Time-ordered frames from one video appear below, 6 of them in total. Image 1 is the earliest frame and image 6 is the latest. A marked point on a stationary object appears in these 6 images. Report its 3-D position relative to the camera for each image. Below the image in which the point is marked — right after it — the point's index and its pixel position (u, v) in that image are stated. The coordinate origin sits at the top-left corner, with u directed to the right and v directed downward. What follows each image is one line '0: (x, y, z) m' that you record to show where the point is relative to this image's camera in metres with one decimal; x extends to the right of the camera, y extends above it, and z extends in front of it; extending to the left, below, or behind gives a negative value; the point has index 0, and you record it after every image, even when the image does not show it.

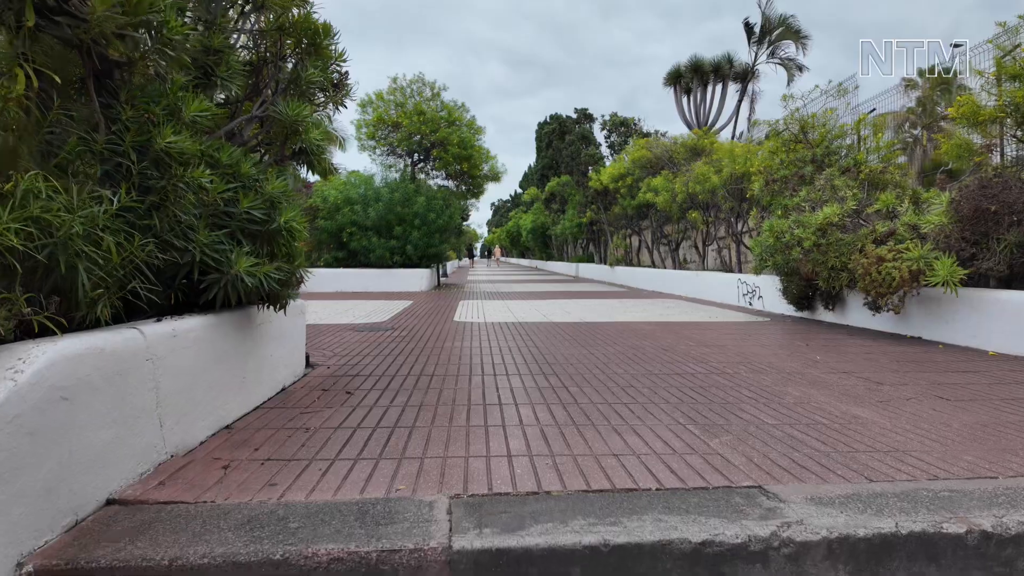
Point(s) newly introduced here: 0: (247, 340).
0: (-1.5, -0.3, +3.4) m
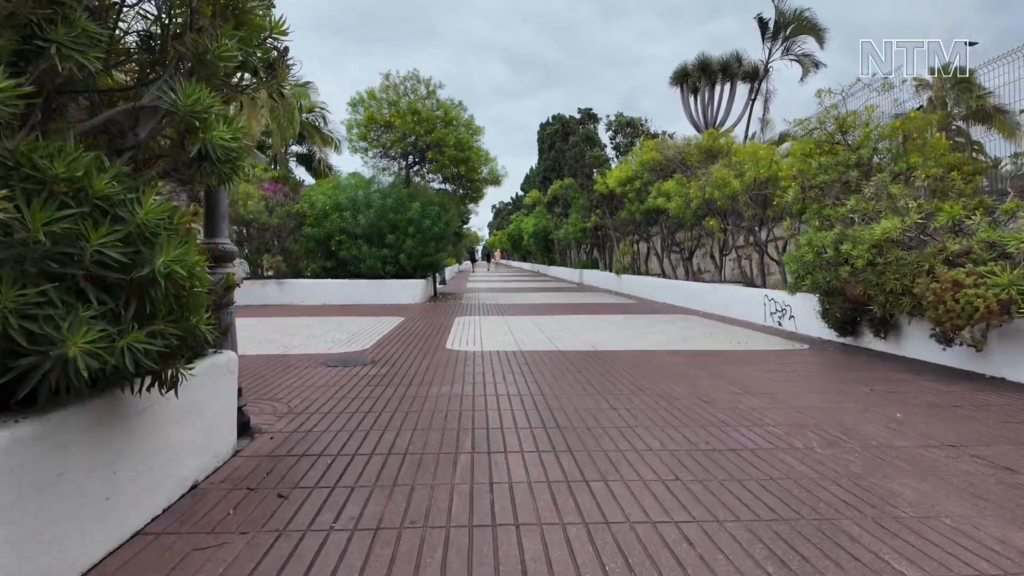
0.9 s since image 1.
0: (-1.5, -0.6, +2.2) m
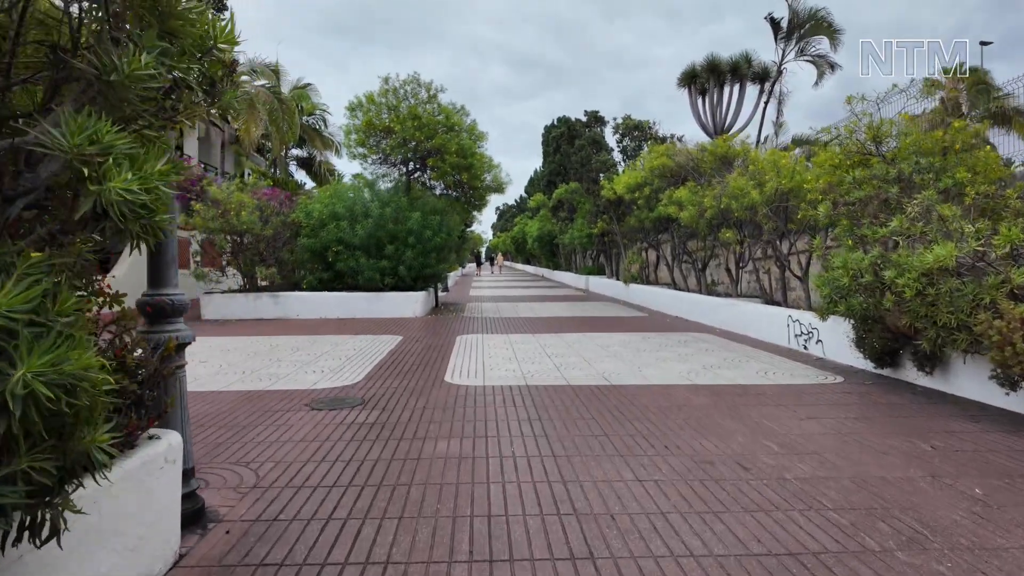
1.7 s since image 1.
0: (-1.5, -0.9, +1.6) m
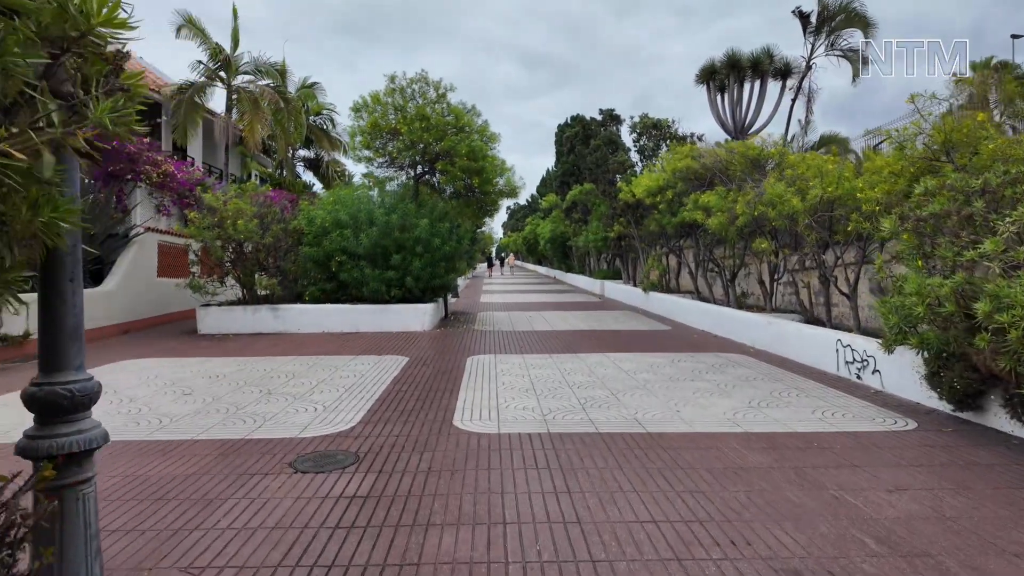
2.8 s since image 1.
0: (-1.4, -1.2, +0.7) m
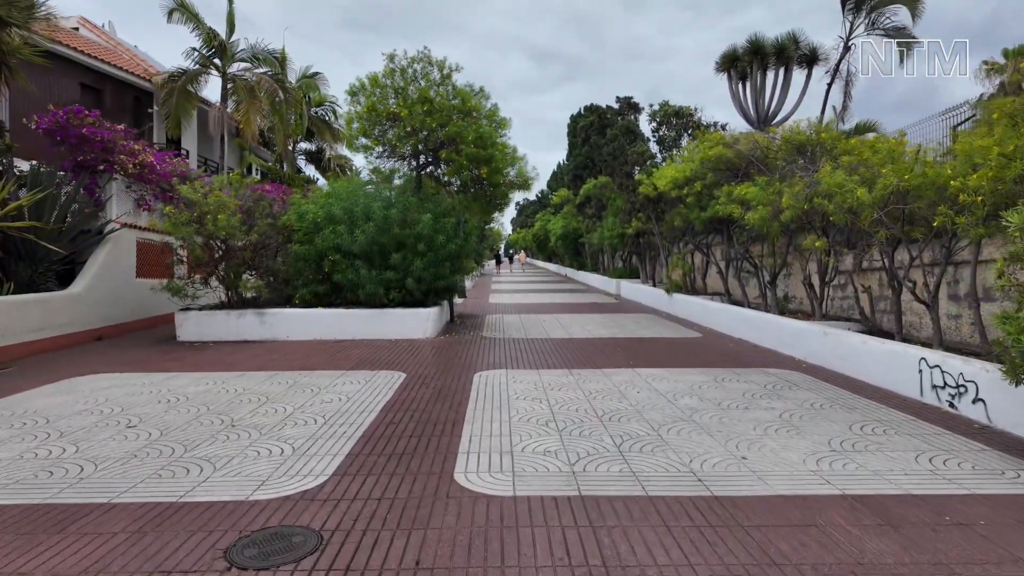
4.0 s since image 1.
0: (-1.3, -1.4, -0.7) m
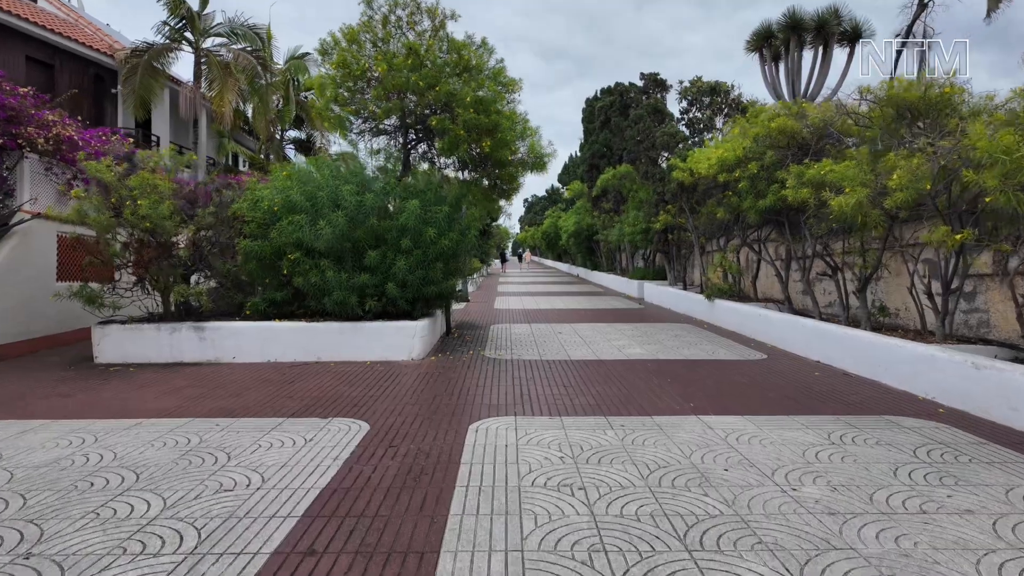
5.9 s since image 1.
0: (-1.3, -1.5, -3.4) m
